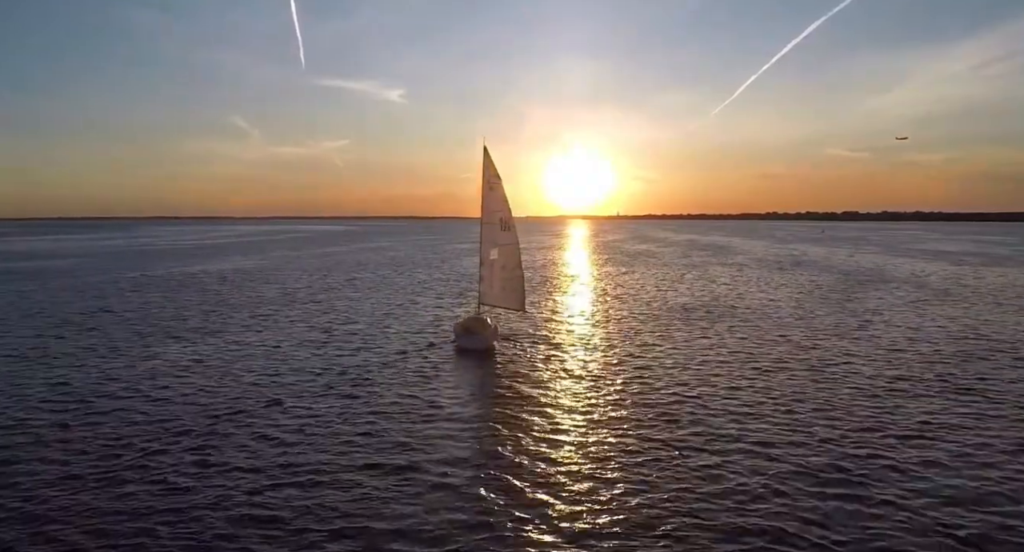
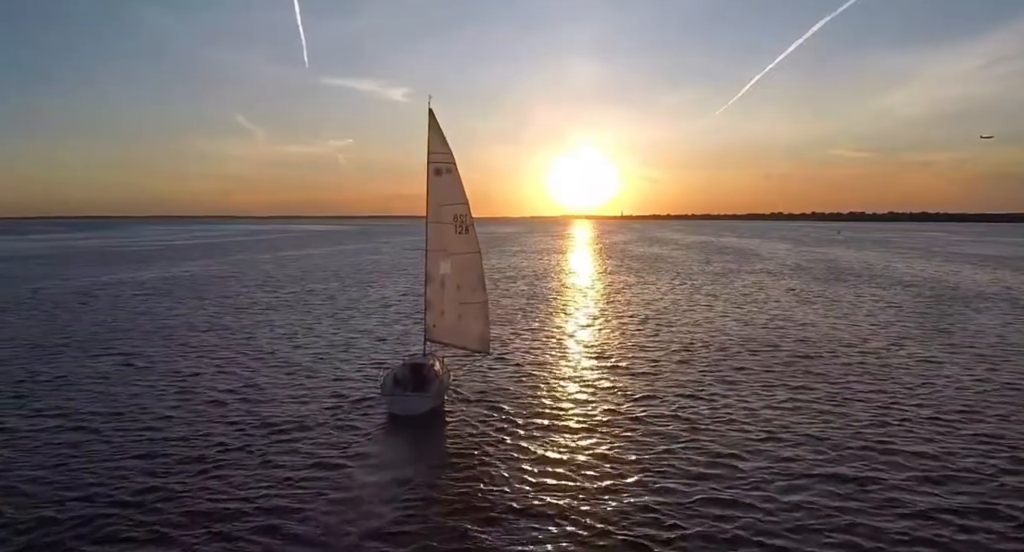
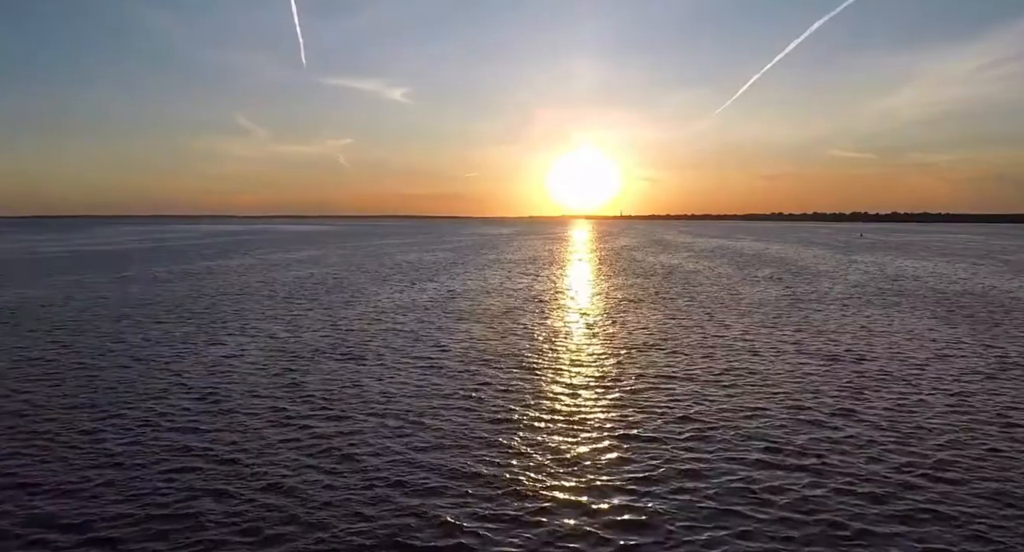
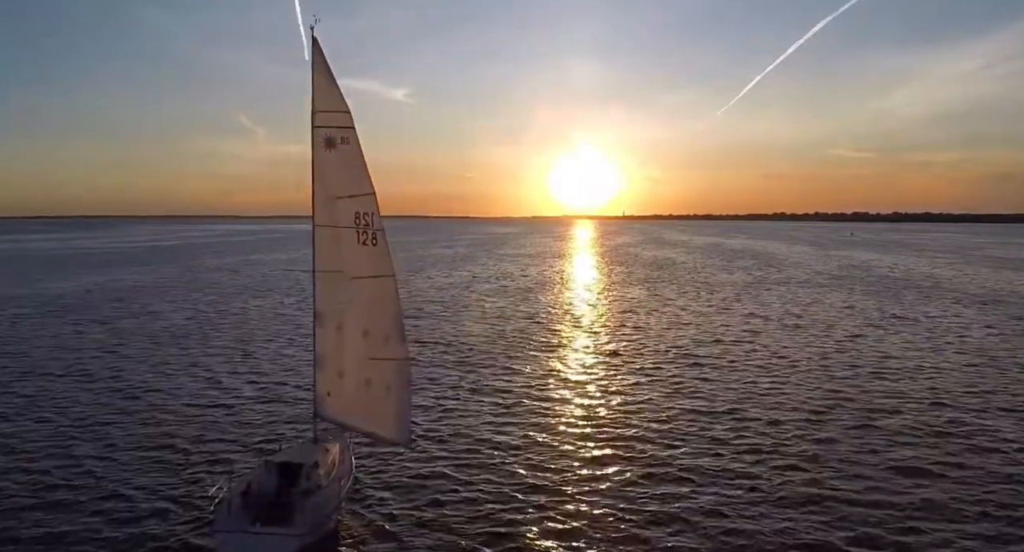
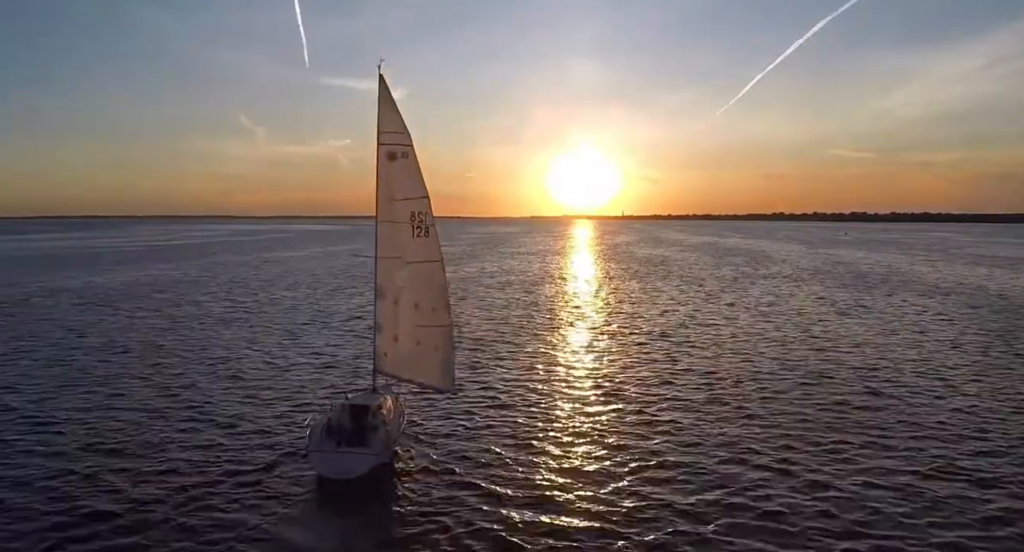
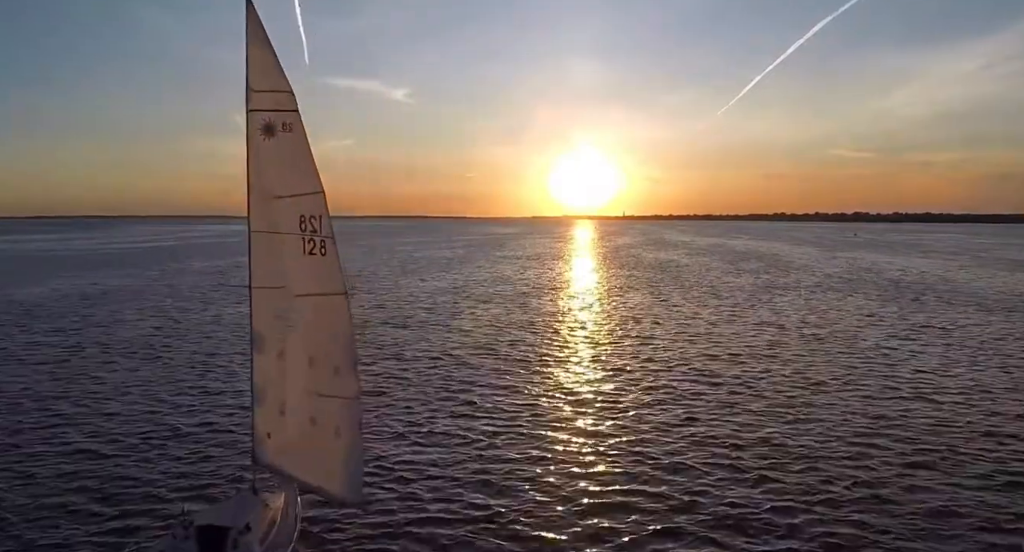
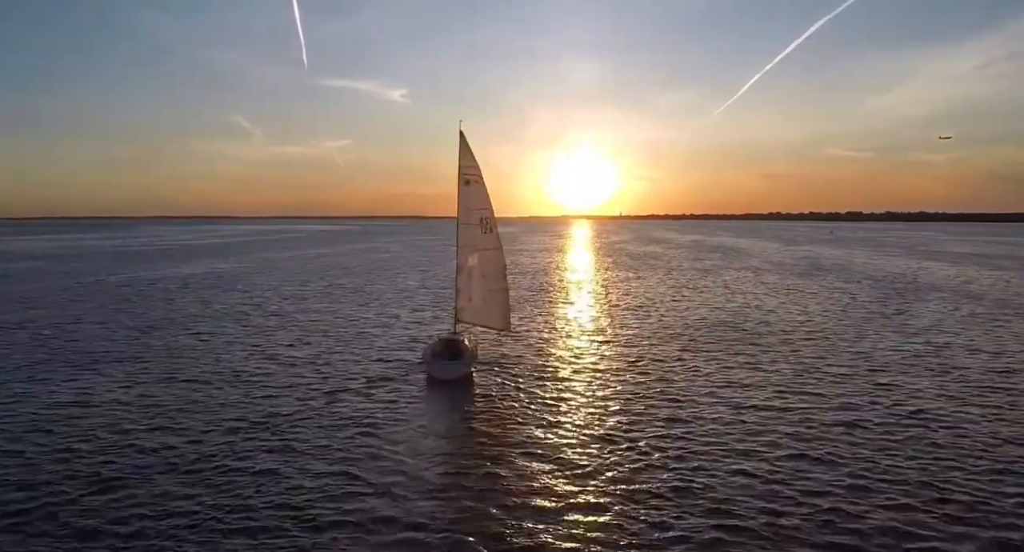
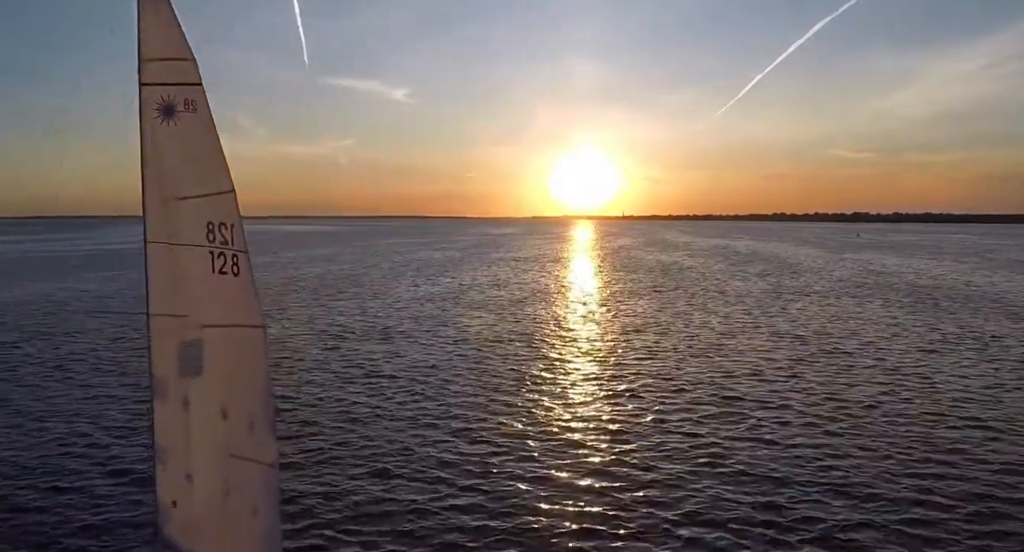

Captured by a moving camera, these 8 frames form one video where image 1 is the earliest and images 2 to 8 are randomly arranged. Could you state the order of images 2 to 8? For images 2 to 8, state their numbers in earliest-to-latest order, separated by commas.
7, 2, 5, 4, 6, 8, 3
